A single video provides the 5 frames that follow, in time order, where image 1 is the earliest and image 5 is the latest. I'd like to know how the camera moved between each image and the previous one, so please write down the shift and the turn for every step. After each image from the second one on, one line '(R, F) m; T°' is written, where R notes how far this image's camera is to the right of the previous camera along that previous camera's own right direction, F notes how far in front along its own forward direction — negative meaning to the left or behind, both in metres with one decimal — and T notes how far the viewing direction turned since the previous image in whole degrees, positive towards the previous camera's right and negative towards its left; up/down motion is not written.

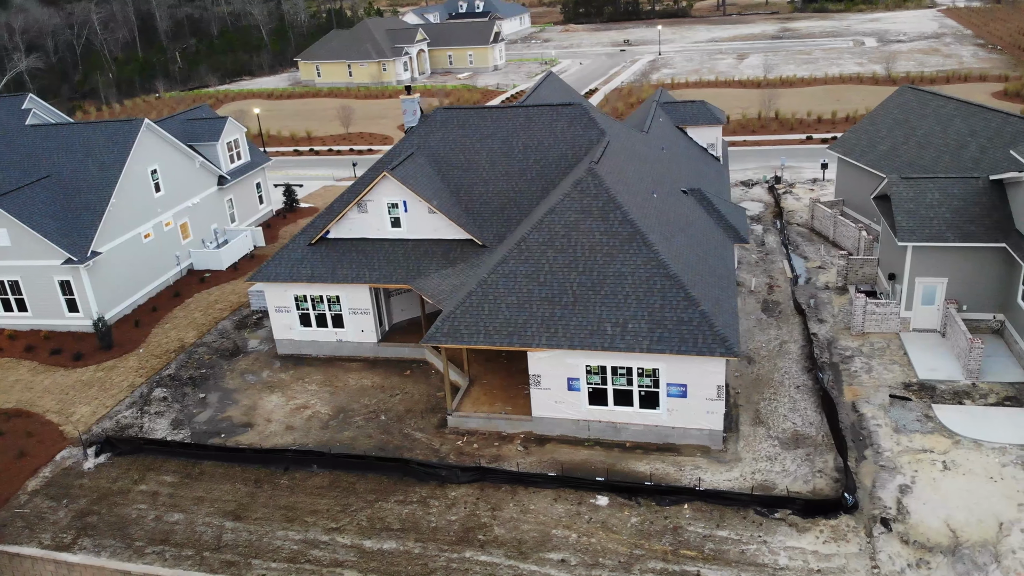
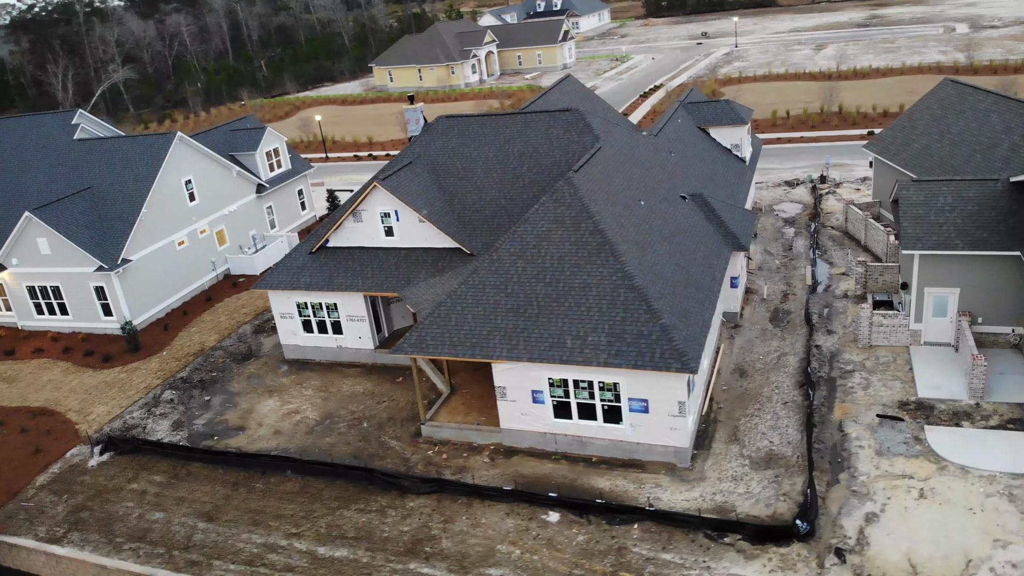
(+3.1, +0.3) m; -7°
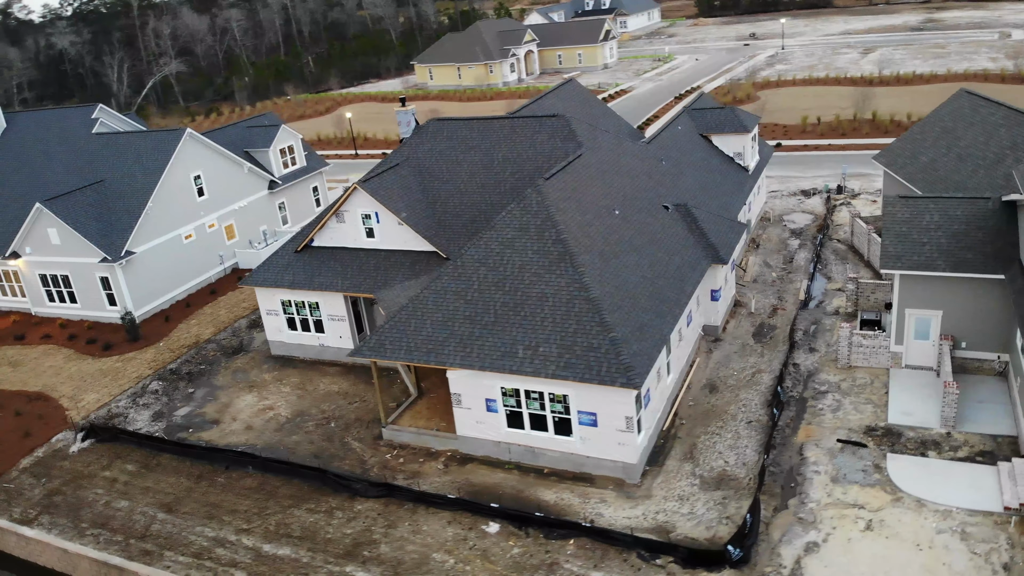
(+2.2, +0.2) m; -4°
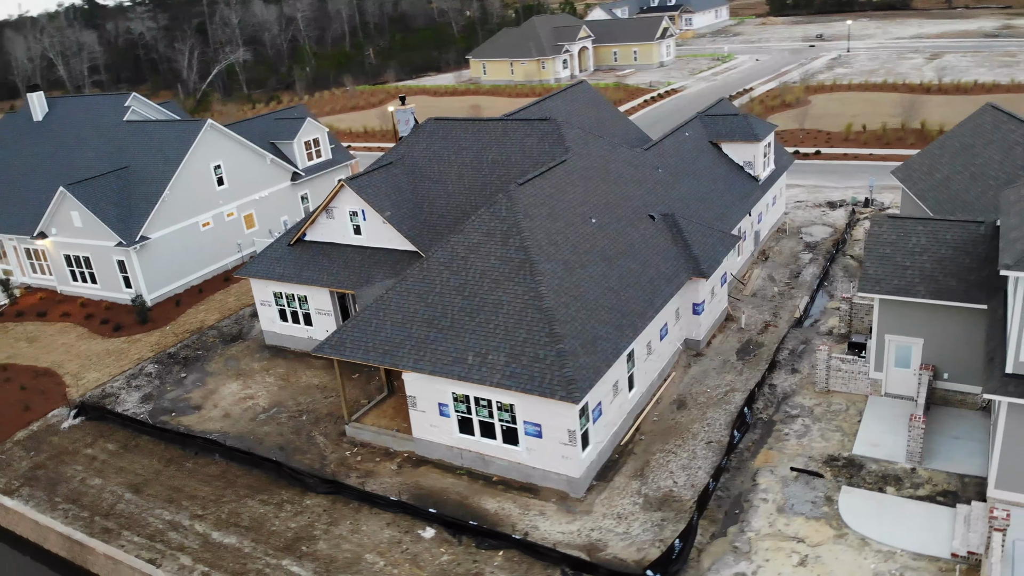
(+2.5, +0.2) m; -5°
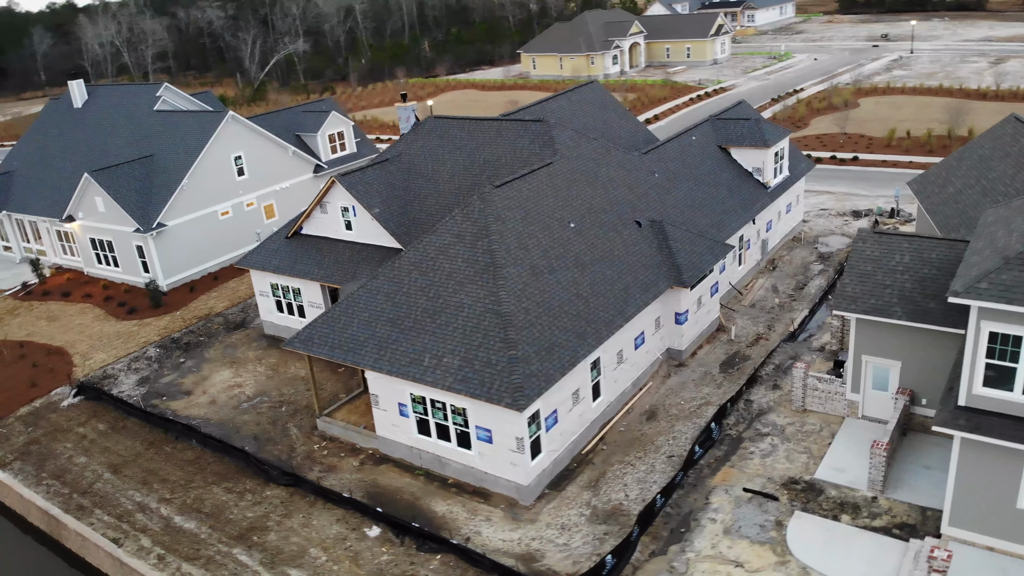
(+2.3, +0.2) m; -5°
